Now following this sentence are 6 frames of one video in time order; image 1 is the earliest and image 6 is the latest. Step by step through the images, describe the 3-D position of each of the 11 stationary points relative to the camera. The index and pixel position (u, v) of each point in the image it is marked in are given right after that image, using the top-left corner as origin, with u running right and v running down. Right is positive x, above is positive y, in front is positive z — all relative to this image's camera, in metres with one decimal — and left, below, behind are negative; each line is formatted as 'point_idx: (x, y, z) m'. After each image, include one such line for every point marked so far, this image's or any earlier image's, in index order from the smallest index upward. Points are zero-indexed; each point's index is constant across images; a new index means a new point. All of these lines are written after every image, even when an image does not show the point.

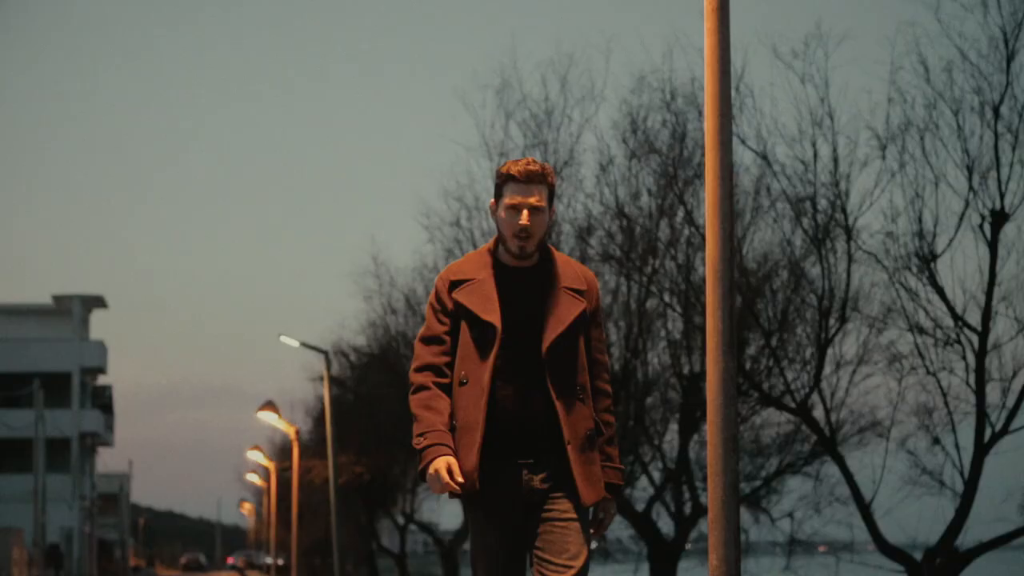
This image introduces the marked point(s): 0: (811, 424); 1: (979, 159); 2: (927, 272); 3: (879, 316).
0: (+3.3, -1.5, +17.4) m
1: (+5.0, +1.4, +16.8) m
2: (+4.4, +0.2, +16.6) m
3: (+4.1, -0.3, +17.7) m
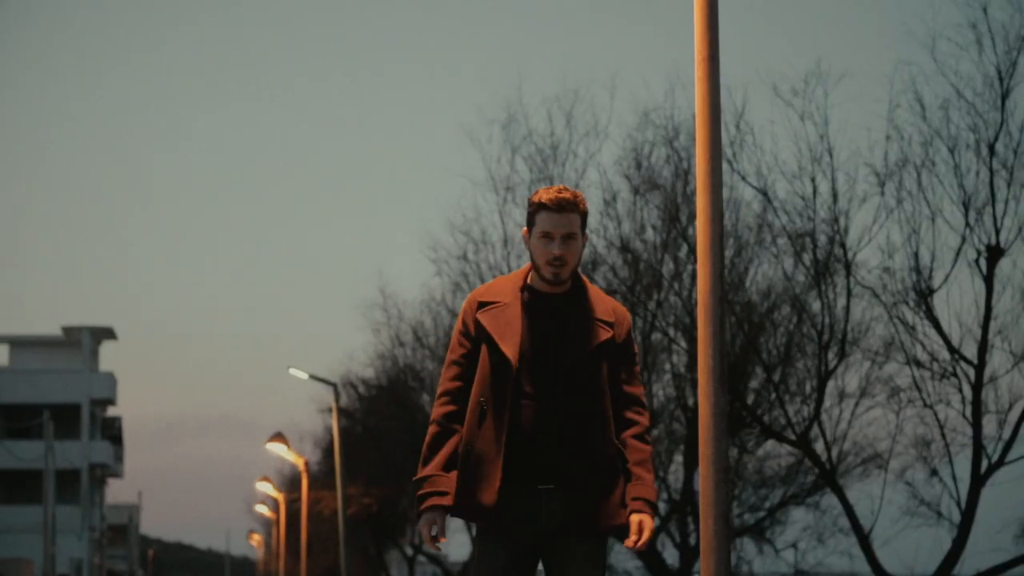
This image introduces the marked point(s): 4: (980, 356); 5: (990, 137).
0: (+3.3, -1.9, +17.7) m
1: (+5.0, +1.0, +17.1) m
2: (+4.4, -0.2, +16.9) m
3: (+4.2, -0.7, +18.1) m
4: (+5.0, -0.7, +16.8) m
5: (+5.2, +1.7, +17.2) m
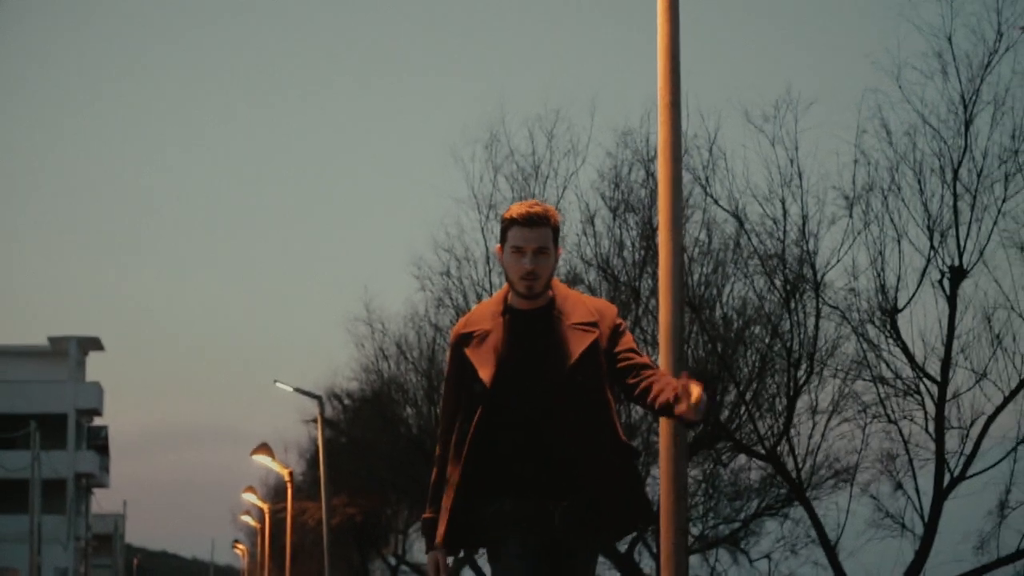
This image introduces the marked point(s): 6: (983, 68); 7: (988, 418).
0: (+3.1, -2.1, +18.3) m
1: (+4.8, +0.8, +17.7) m
2: (+4.2, -0.4, +17.6) m
3: (+3.9, -0.9, +18.7) m
4: (+4.7, -1.0, +17.4) m
5: (+5.0, +1.4, +17.8) m
6: (+5.4, +2.5, +18.0) m
7: (+5.2, -1.4, +17.2) m
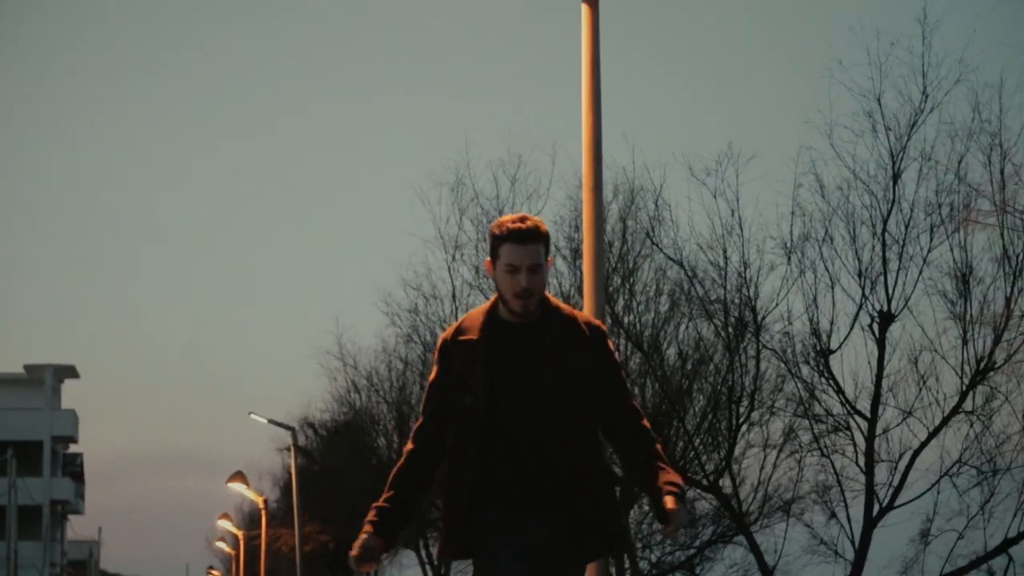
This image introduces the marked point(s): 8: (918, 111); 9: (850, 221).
0: (+2.6, -2.6, +19.6) m
1: (+4.3, +0.3, +19.1) m
2: (+3.7, -0.9, +18.9) m
3: (+3.4, -1.5, +20.0) m
4: (+4.3, -1.5, +18.8) m
5: (+4.5, +0.9, +19.2) m
6: (+4.9, +2.0, +19.4) m
7: (+4.7, -1.9, +18.5) m
8: (+5.0, +2.2, +19.3) m
9: (+4.1, +0.8, +19.3) m
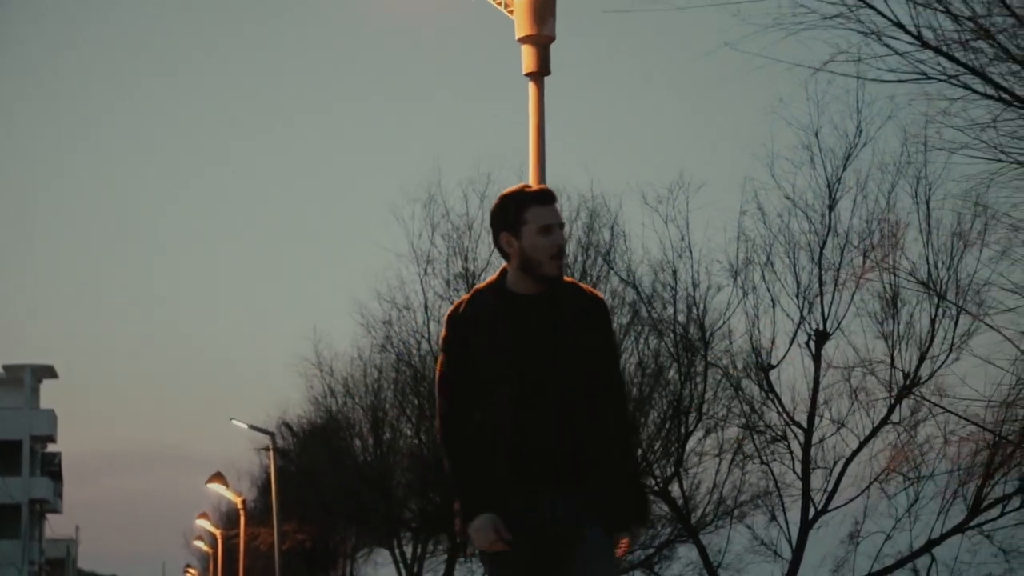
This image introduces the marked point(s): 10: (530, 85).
0: (+2.1, -2.9, +21.2) m
1: (+3.9, 0.0, +20.7) m
2: (+3.3, -1.2, +20.5) m
3: (+3.0, -1.7, +21.6) m
4: (+3.8, -1.7, +20.4) m
5: (+4.1, +0.6, +20.8) m
6: (+4.4, +1.7, +21.0) m
7: (+4.3, -2.2, +20.2) m
8: (+4.5, +1.9, +20.9) m
9: (+3.7, +0.6, +20.9) m
10: (+0.1, +1.5, +11.5) m
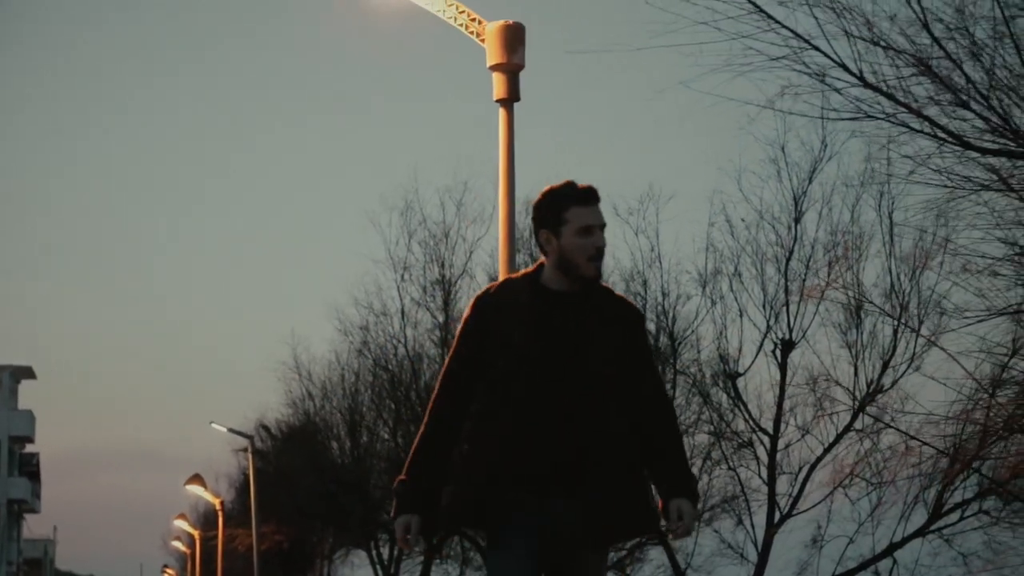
0: (+1.8, -3.0, +21.7) m
1: (+3.5, -0.1, +21.3) m
2: (+2.9, -1.3, +21.1) m
3: (+2.6, -1.9, +22.2) m
4: (+3.5, -1.9, +21.0) m
5: (+3.7, +0.5, +21.4) m
6: (+4.1, +1.6, +21.6) m
7: (+3.9, -2.3, +20.7) m
8: (+4.2, +1.8, +21.5) m
9: (+3.3, +0.4, +21.4) m
10: (-0.1, +1.3, +12.0) m
